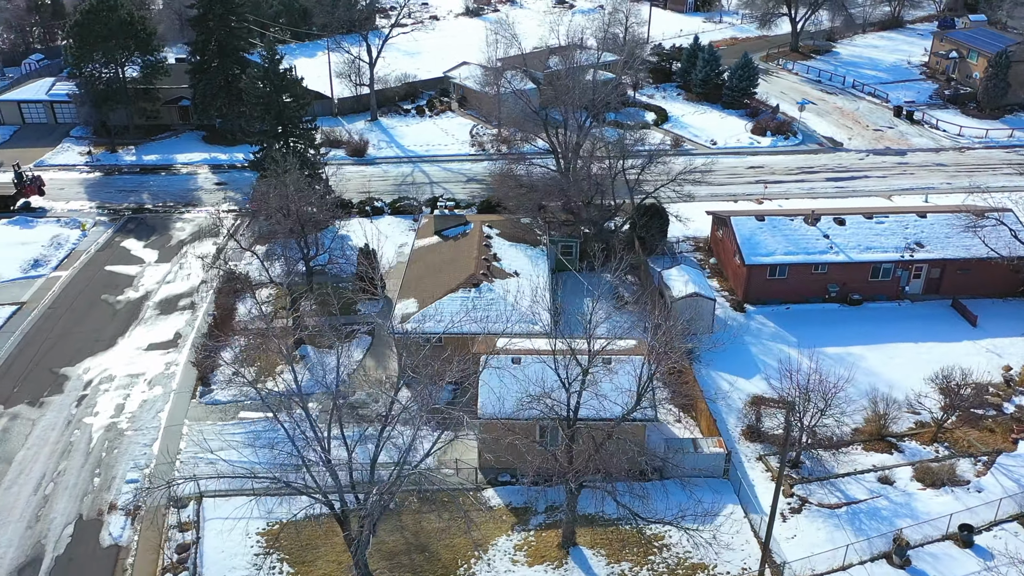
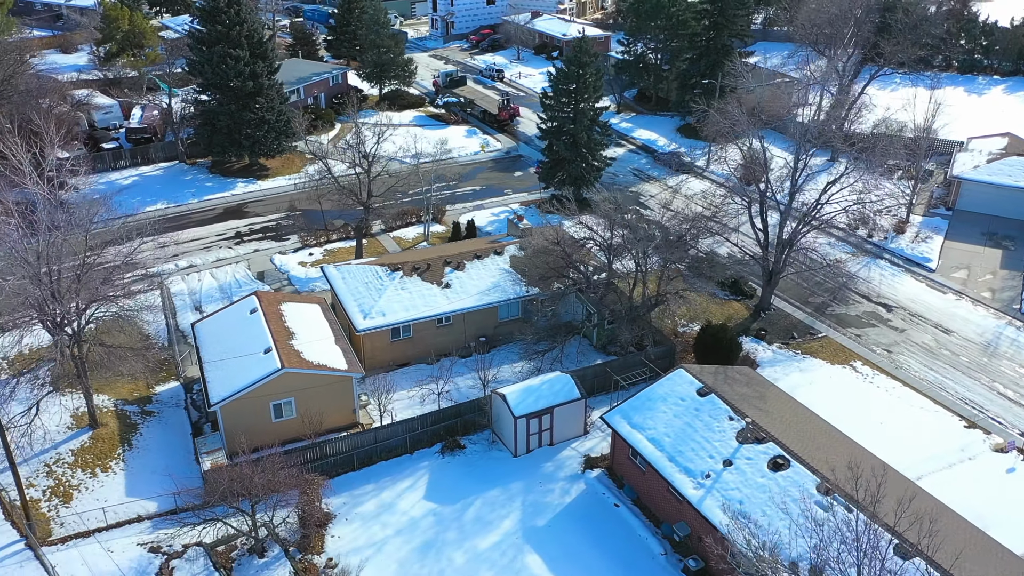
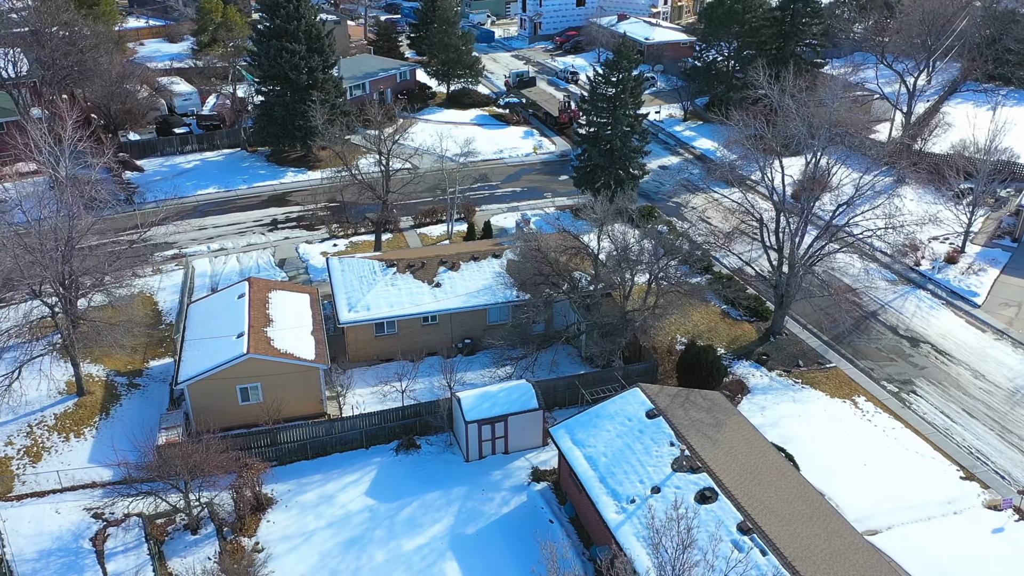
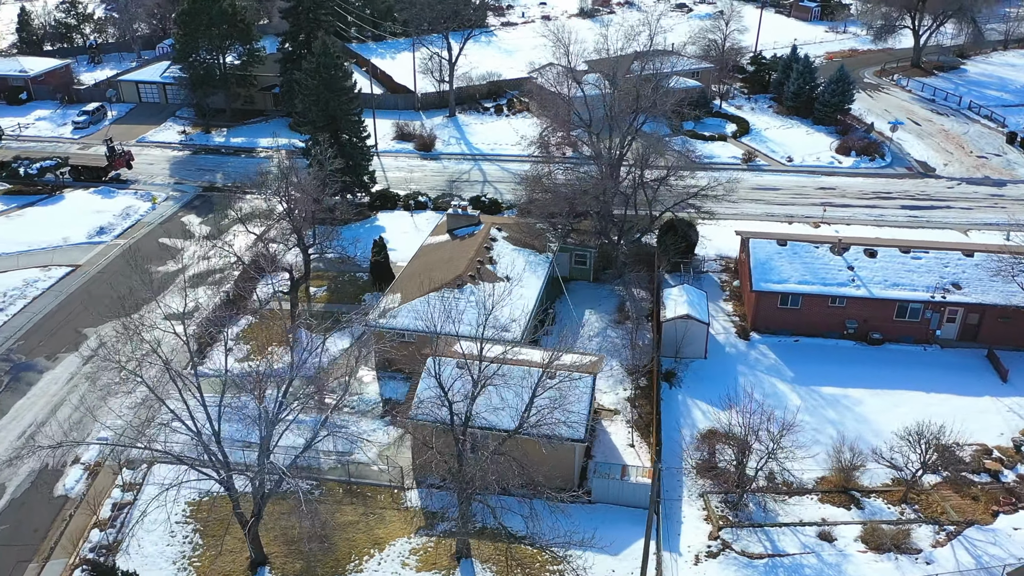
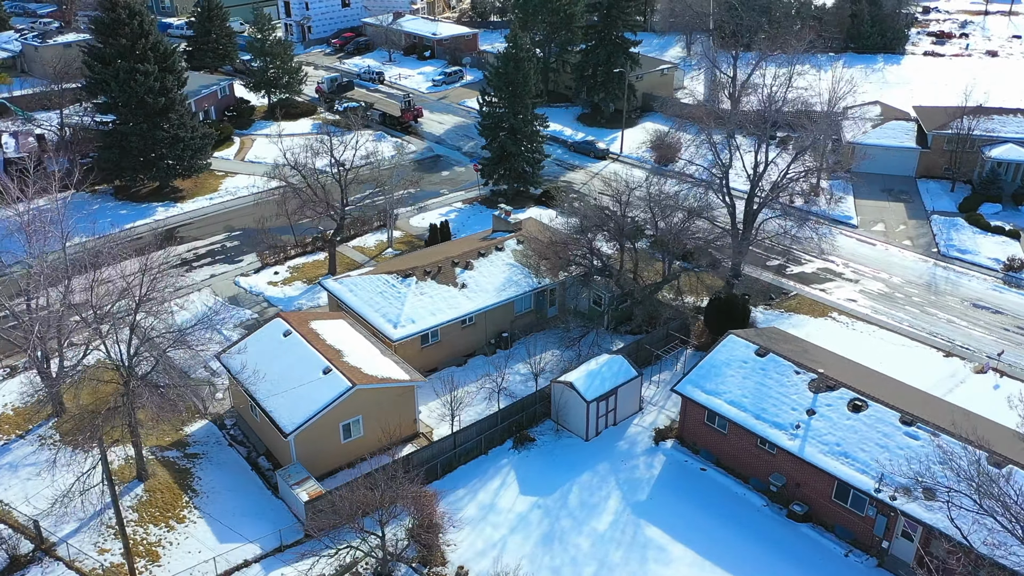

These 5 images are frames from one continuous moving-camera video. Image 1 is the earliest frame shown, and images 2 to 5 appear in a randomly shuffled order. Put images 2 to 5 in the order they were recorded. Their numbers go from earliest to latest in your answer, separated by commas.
4, 5, 2, 3
